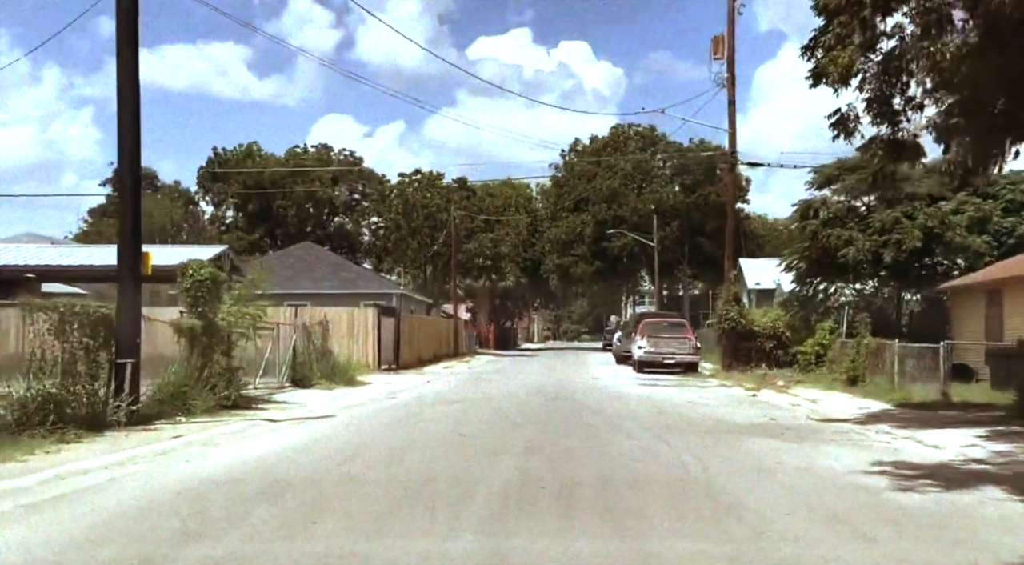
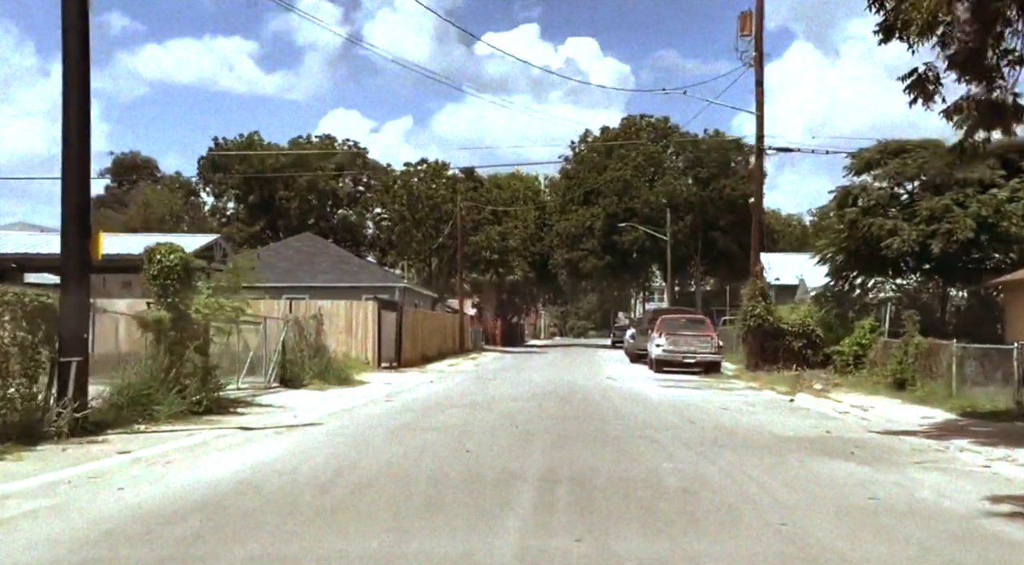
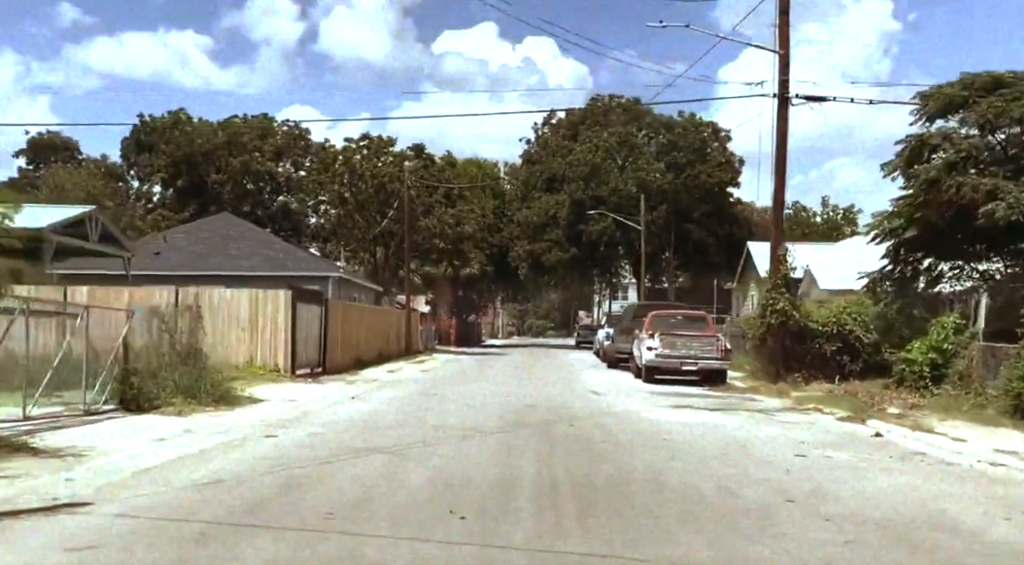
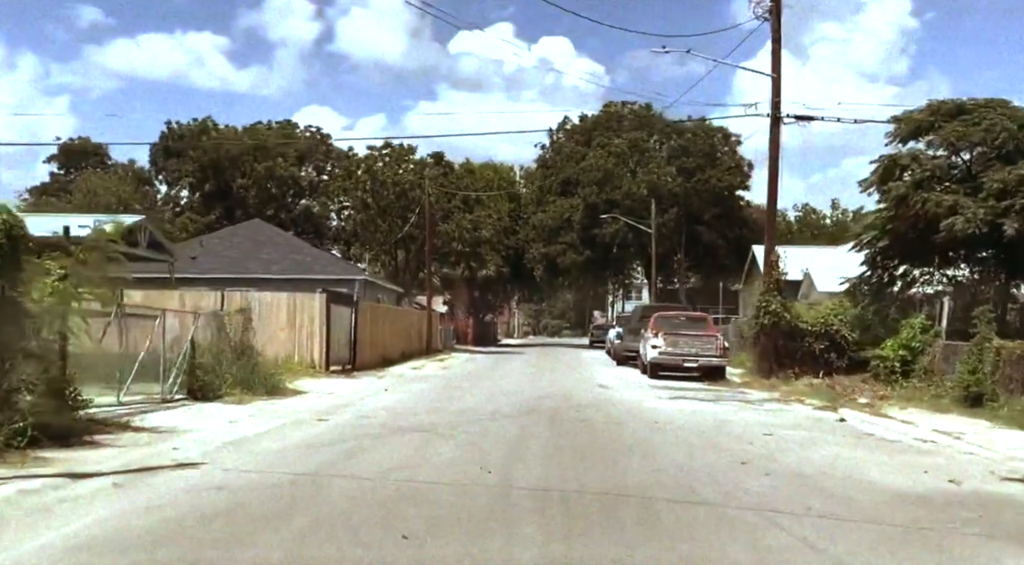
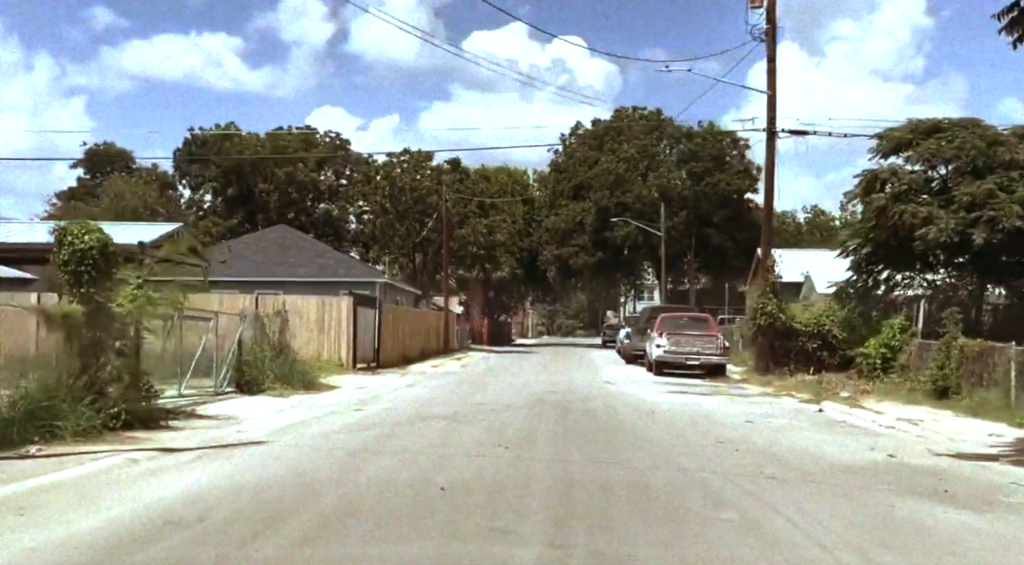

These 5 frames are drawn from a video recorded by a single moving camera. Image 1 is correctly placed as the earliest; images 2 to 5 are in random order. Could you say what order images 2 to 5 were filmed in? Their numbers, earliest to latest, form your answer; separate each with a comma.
2, 5, 4, 3
